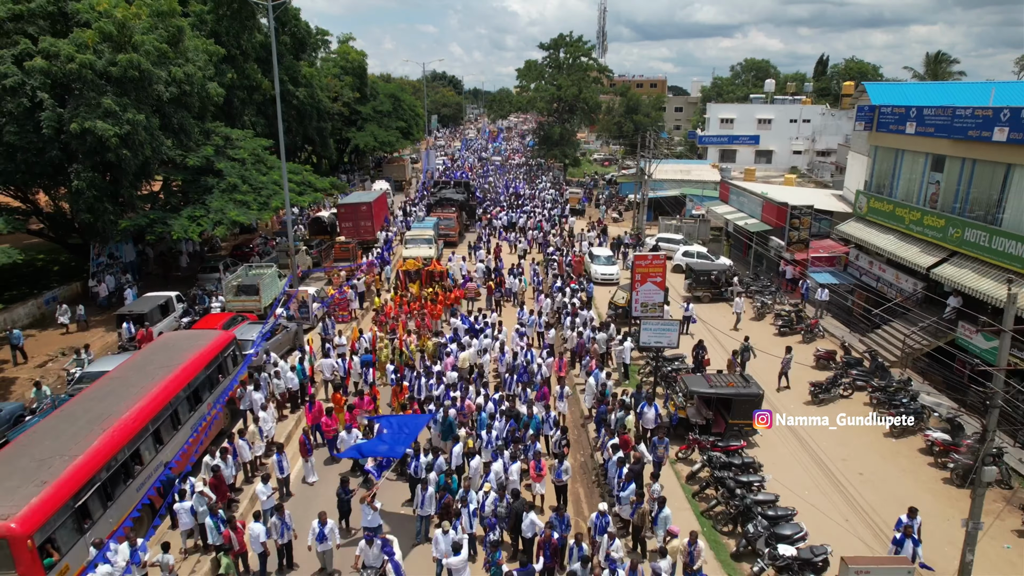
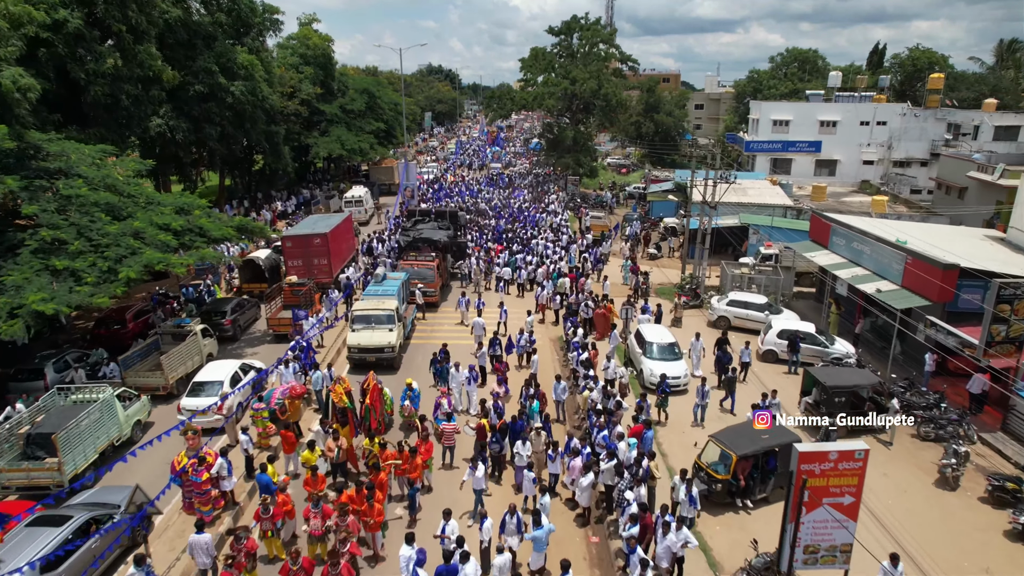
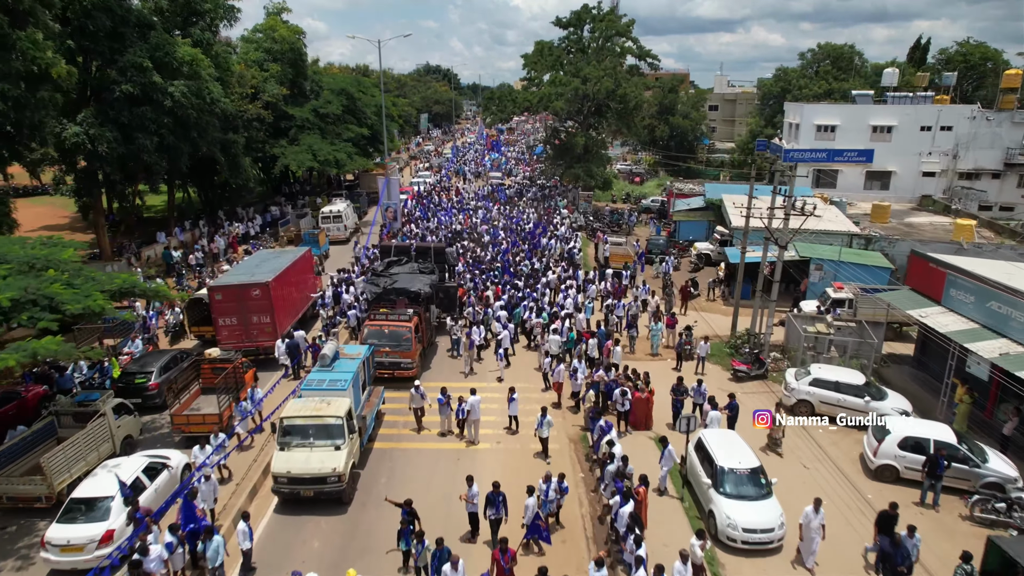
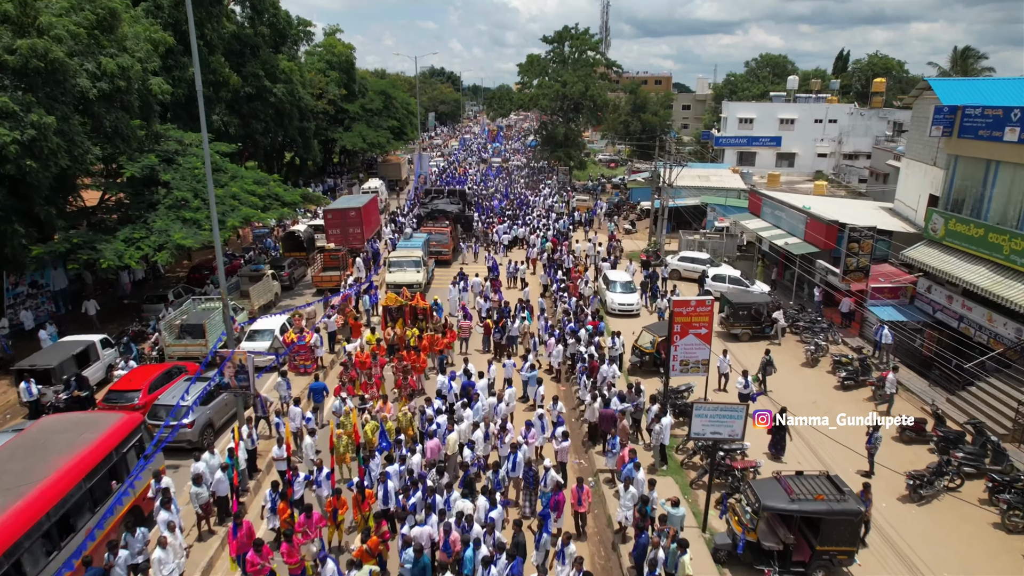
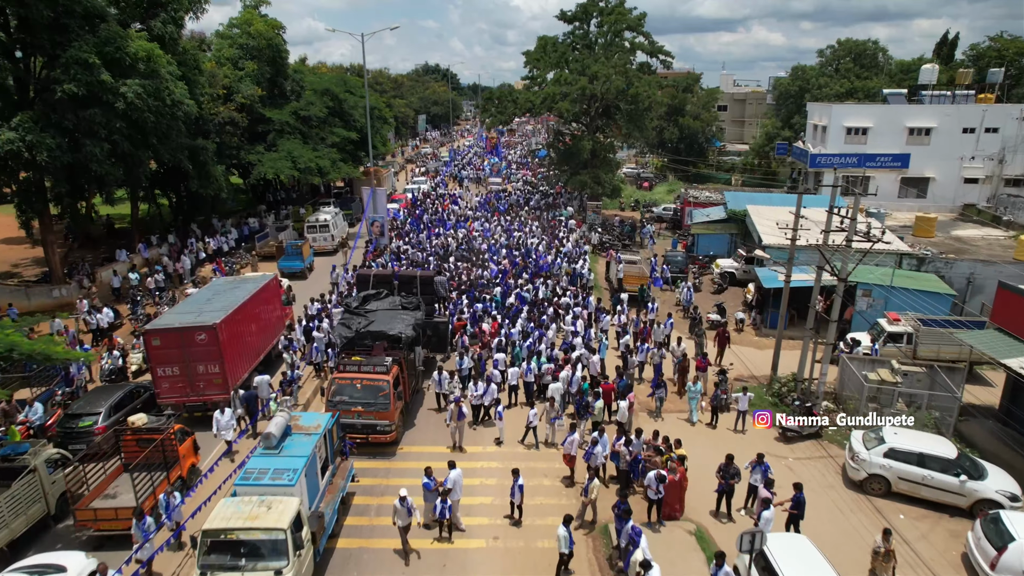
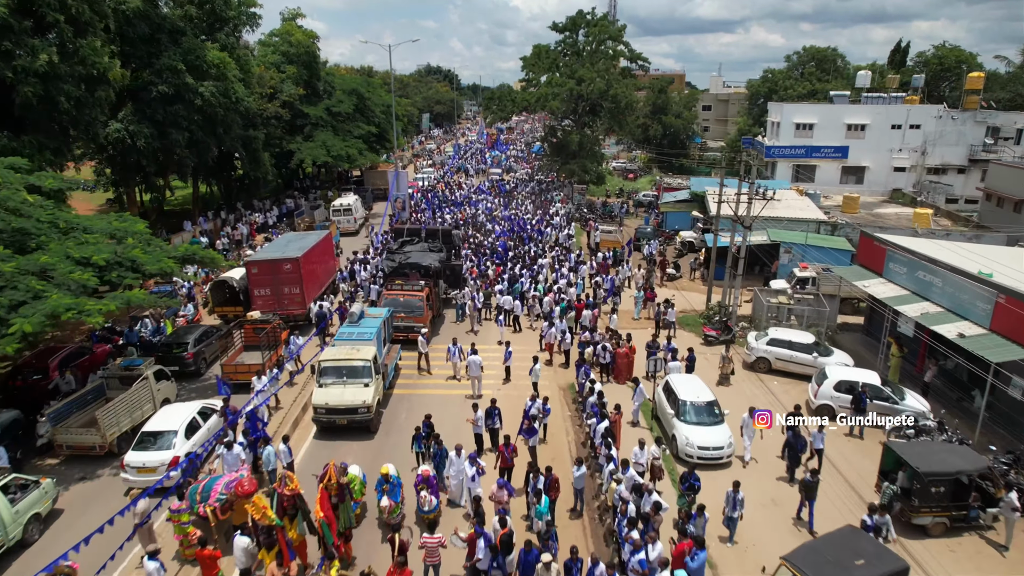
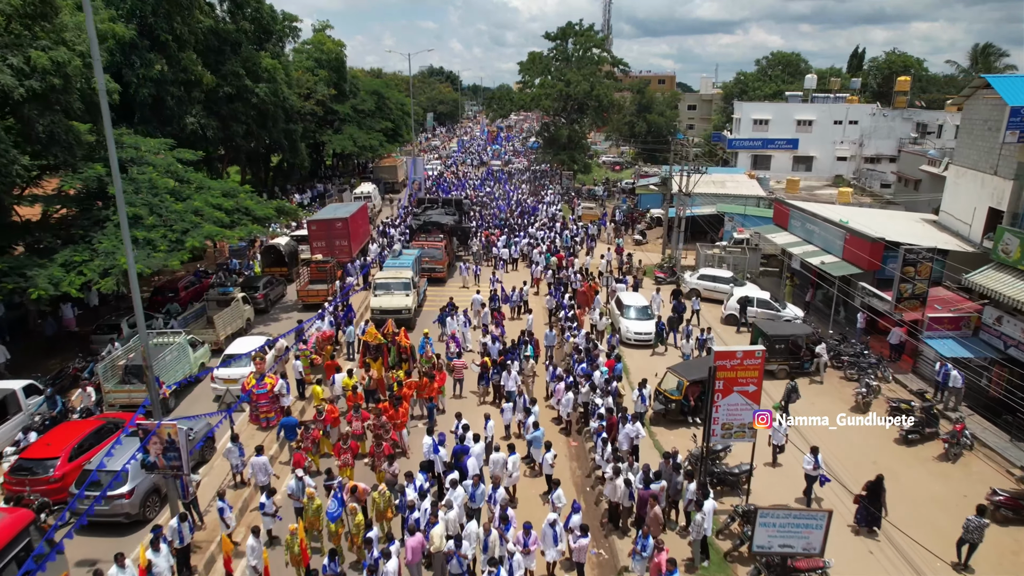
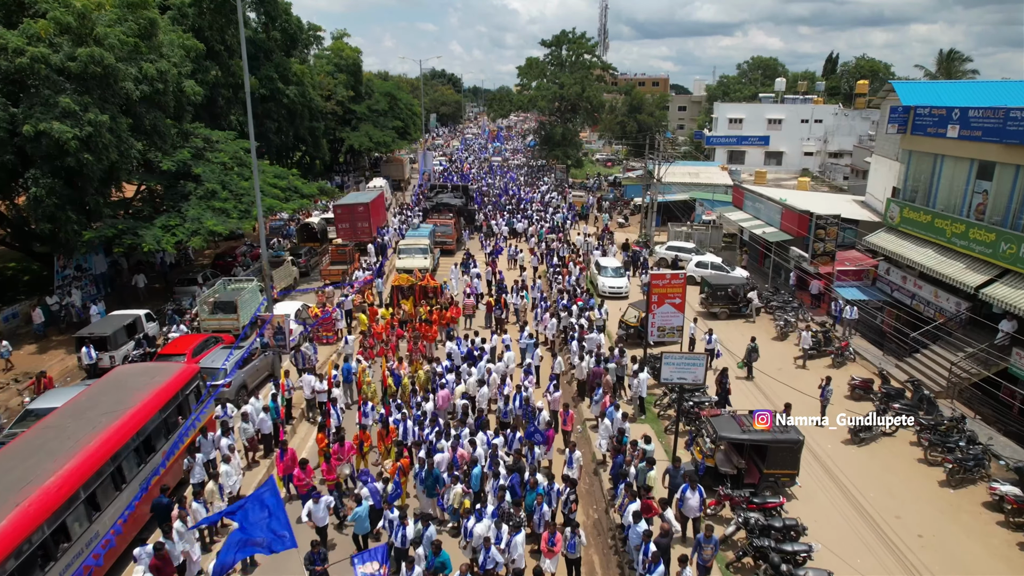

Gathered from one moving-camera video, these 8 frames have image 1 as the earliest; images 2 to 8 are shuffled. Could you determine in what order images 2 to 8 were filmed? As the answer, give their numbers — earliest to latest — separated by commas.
8, 4, 7, 2, 6, 3, 5
